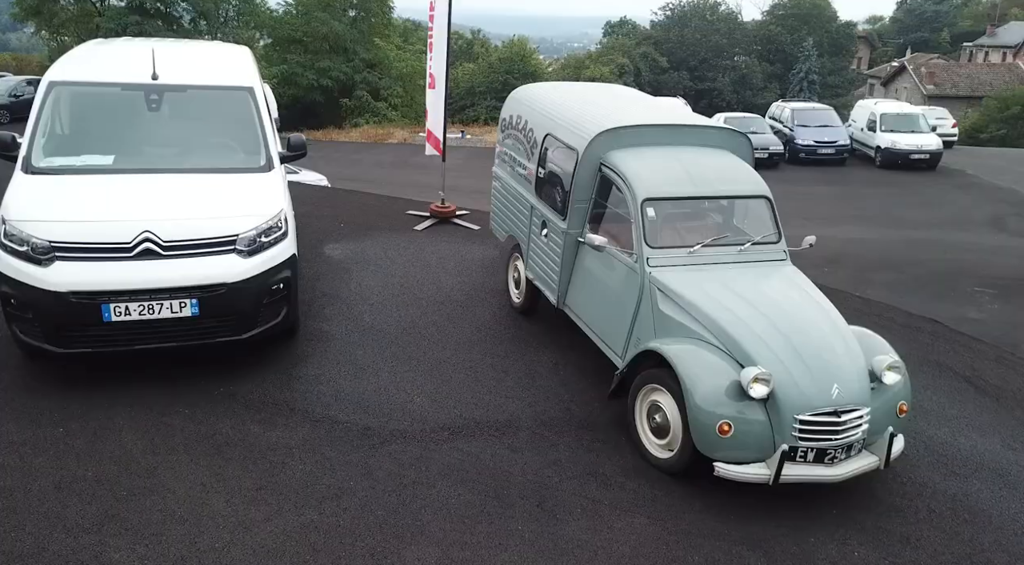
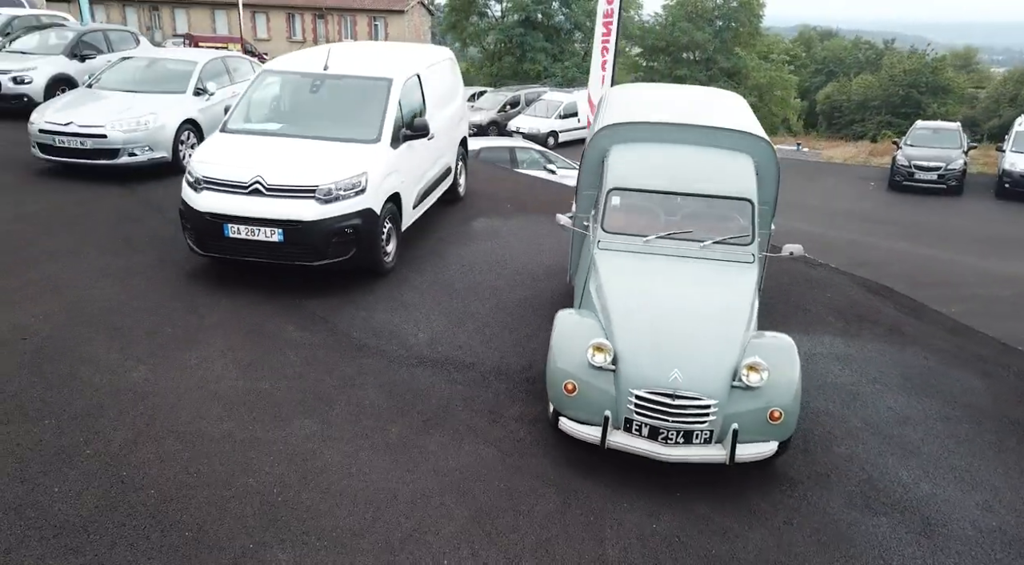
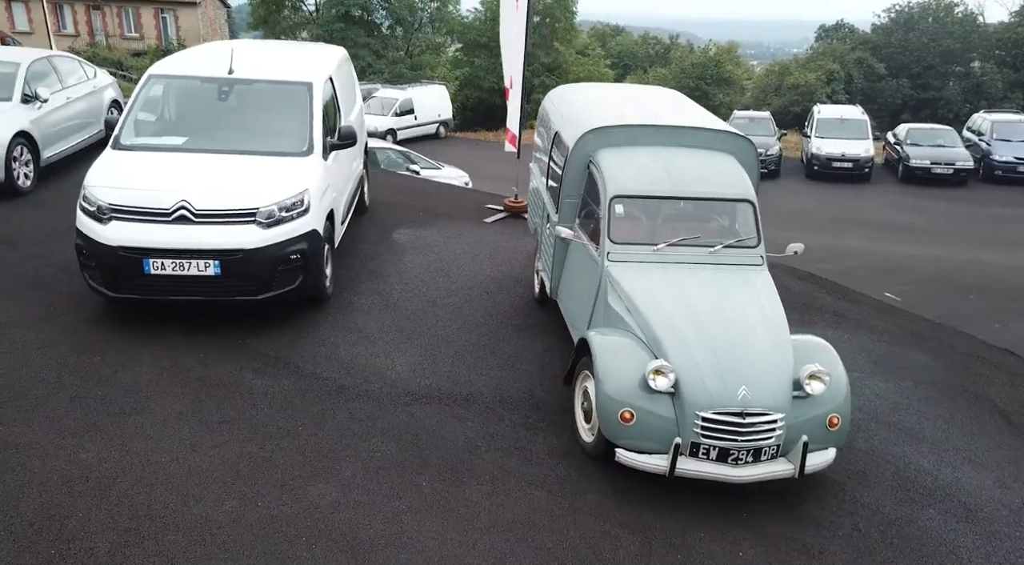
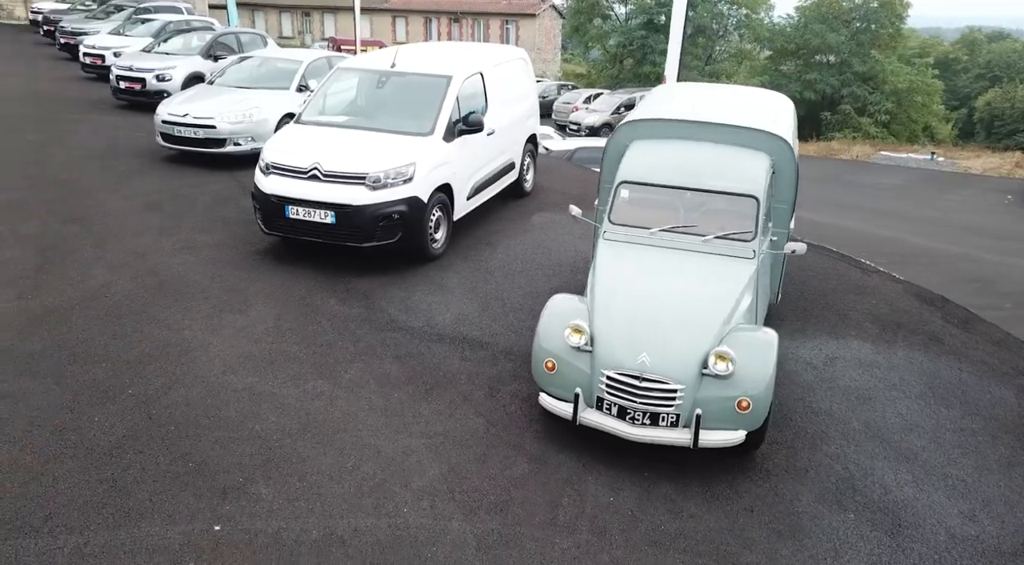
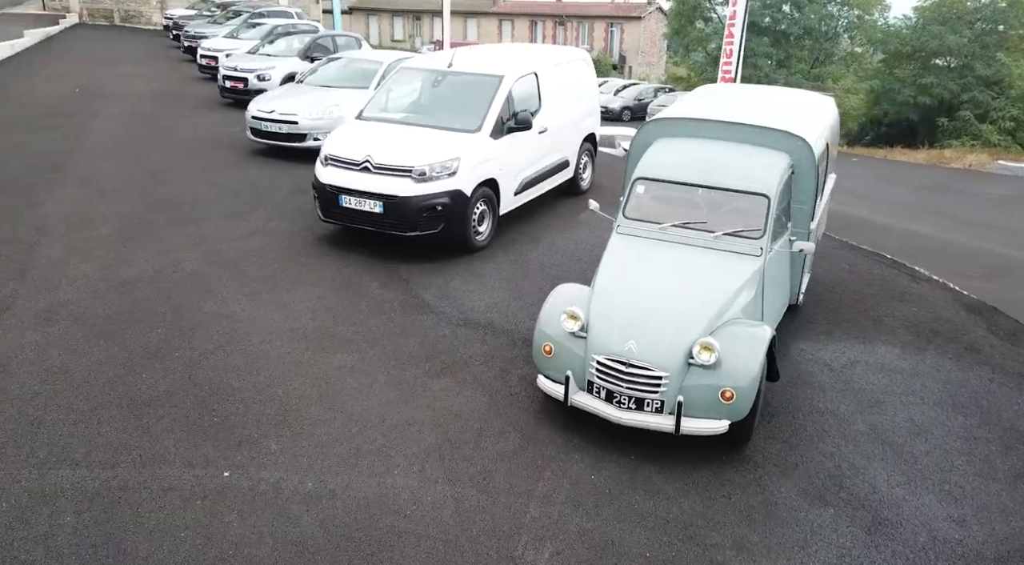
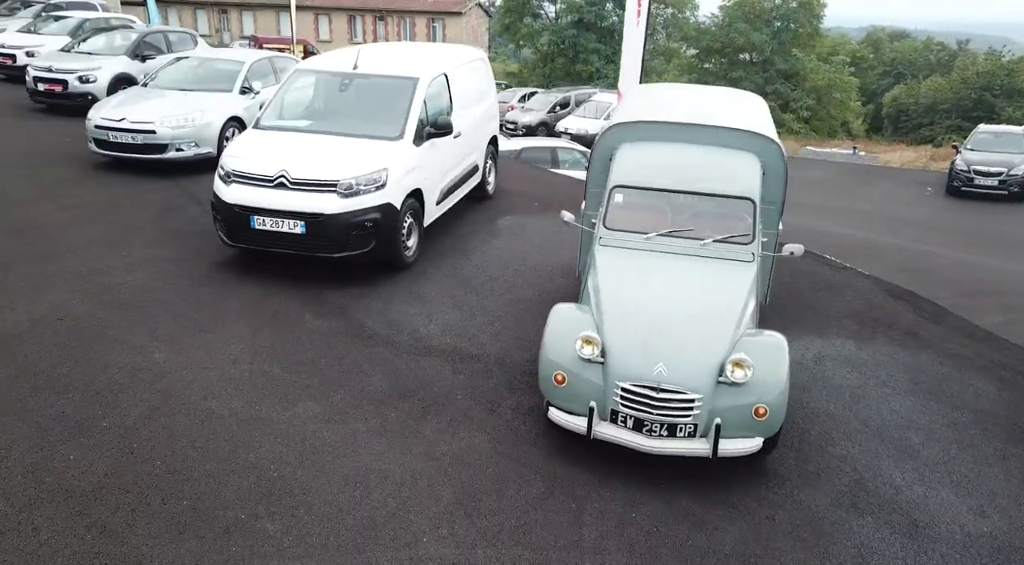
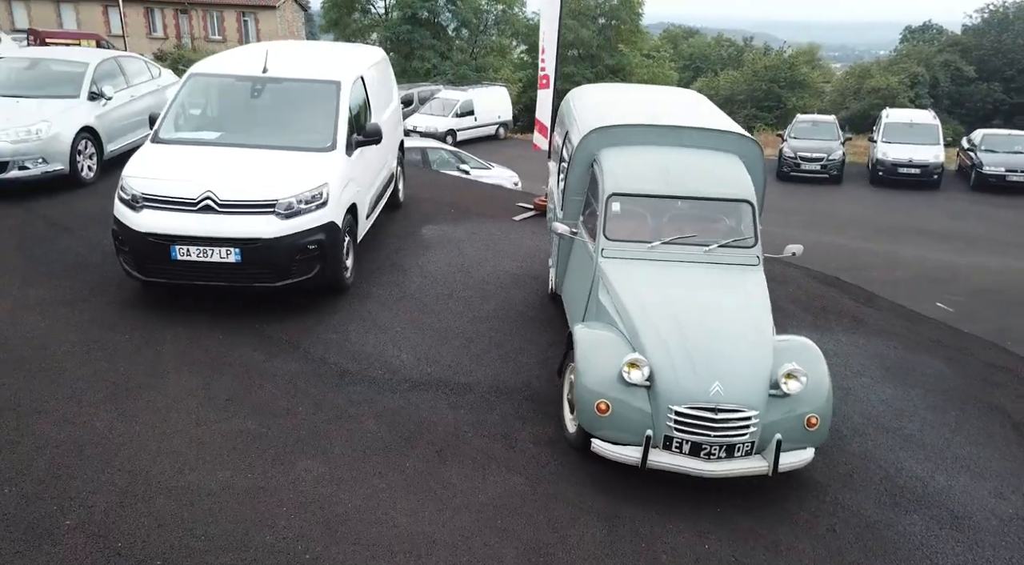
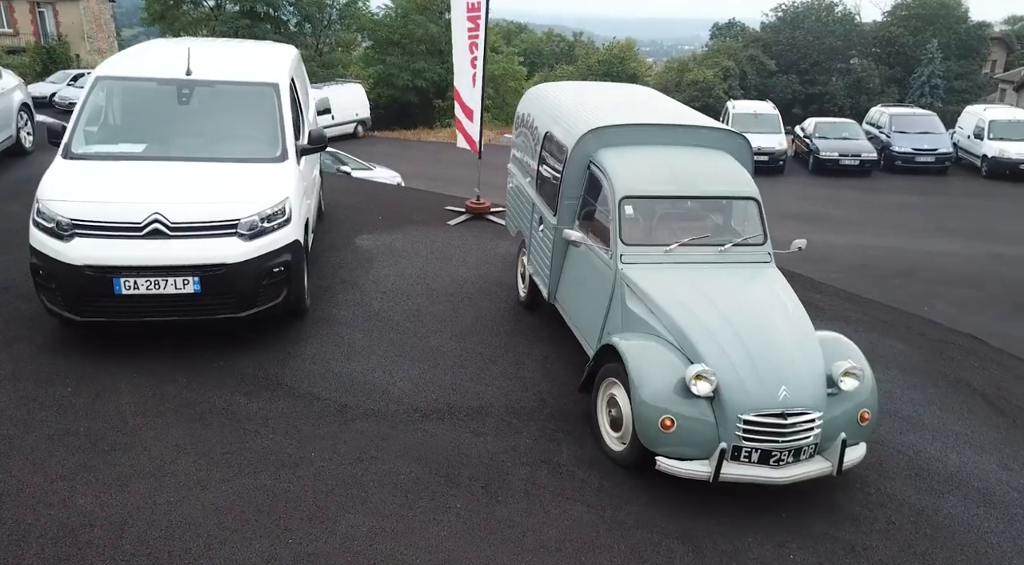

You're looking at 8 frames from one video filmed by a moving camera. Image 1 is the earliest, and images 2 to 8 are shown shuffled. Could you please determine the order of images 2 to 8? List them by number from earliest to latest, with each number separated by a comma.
8, 3, 7, 2, 6, 4, 5
